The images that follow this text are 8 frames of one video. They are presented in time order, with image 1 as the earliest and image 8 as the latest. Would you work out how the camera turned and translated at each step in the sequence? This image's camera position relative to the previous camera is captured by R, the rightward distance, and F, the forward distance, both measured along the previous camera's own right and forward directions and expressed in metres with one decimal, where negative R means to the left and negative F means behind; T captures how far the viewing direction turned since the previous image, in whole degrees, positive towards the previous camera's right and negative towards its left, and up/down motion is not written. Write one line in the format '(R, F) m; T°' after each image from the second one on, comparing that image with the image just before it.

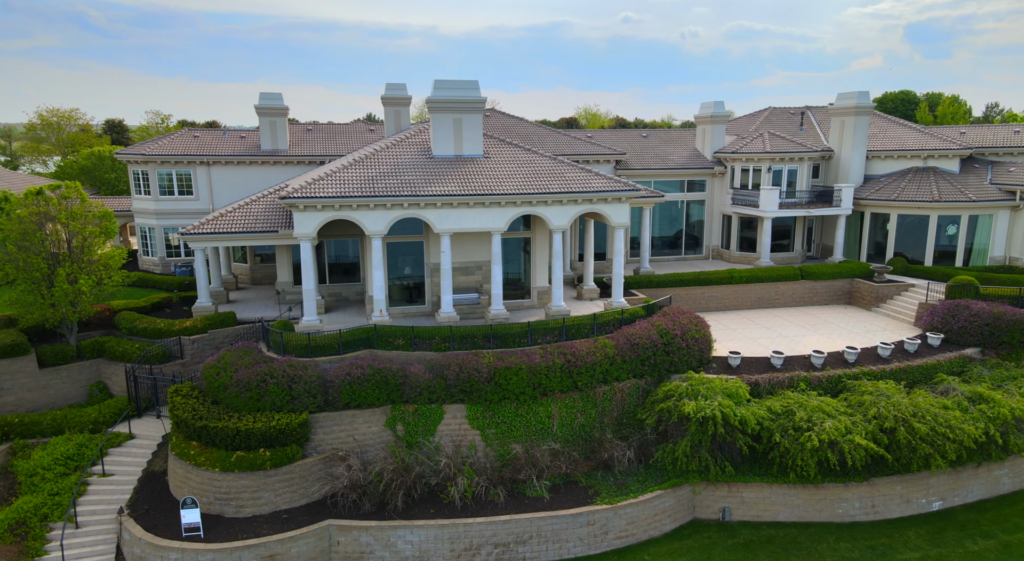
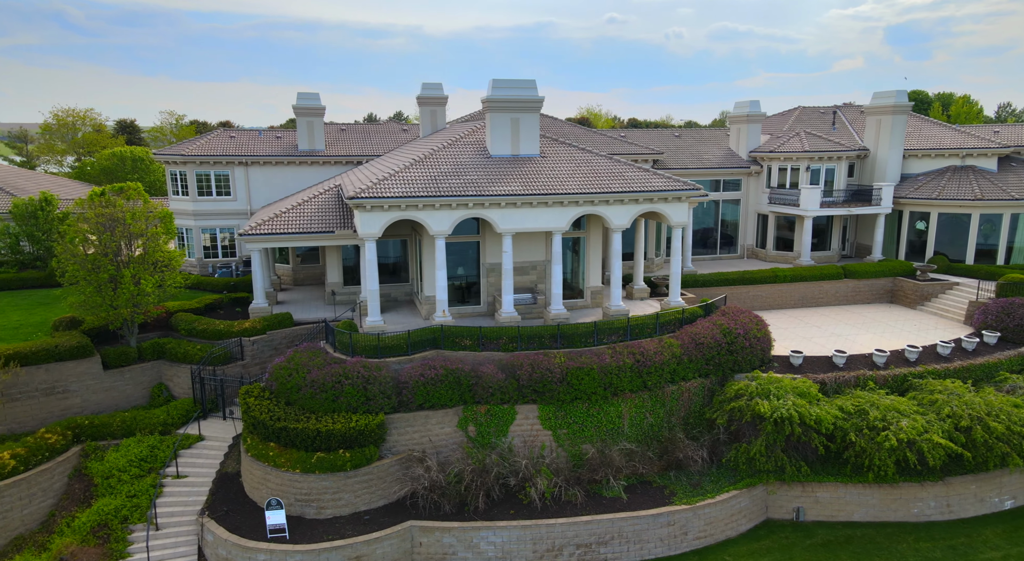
(-2.3, +0.1) m; 0°
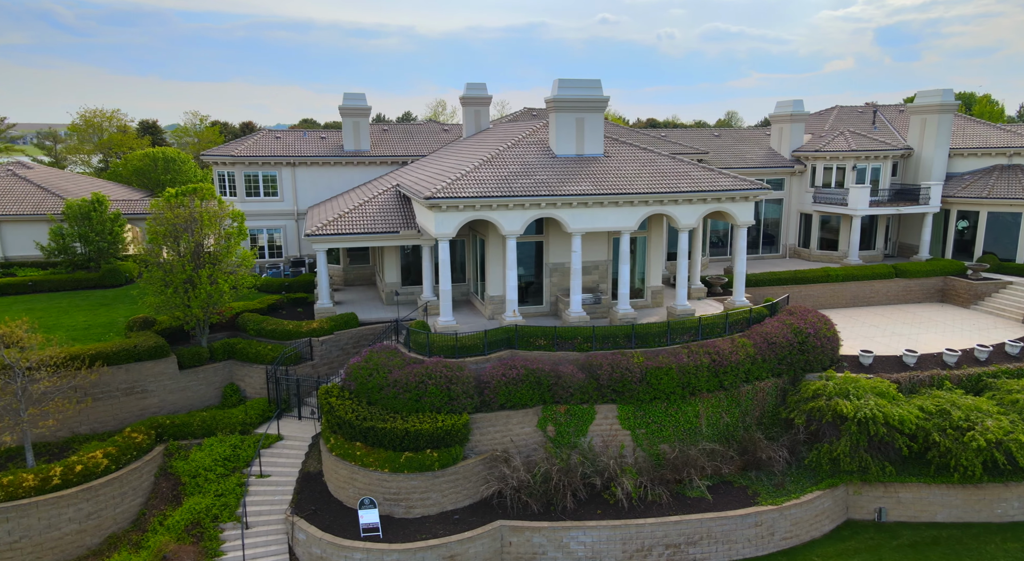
(-2.3, 0.0) m; 0°
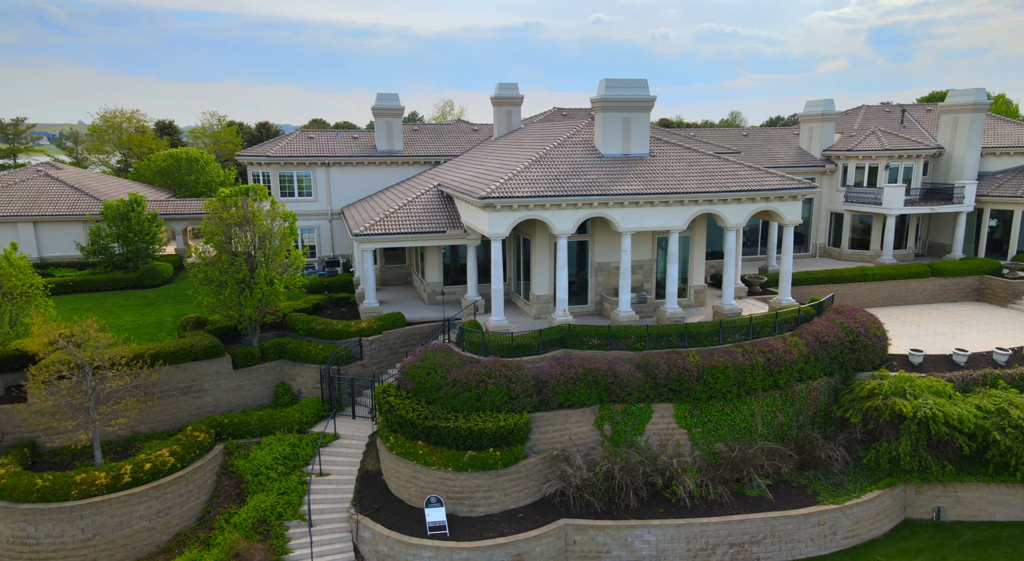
(-1.7, -0.1) m; 0°
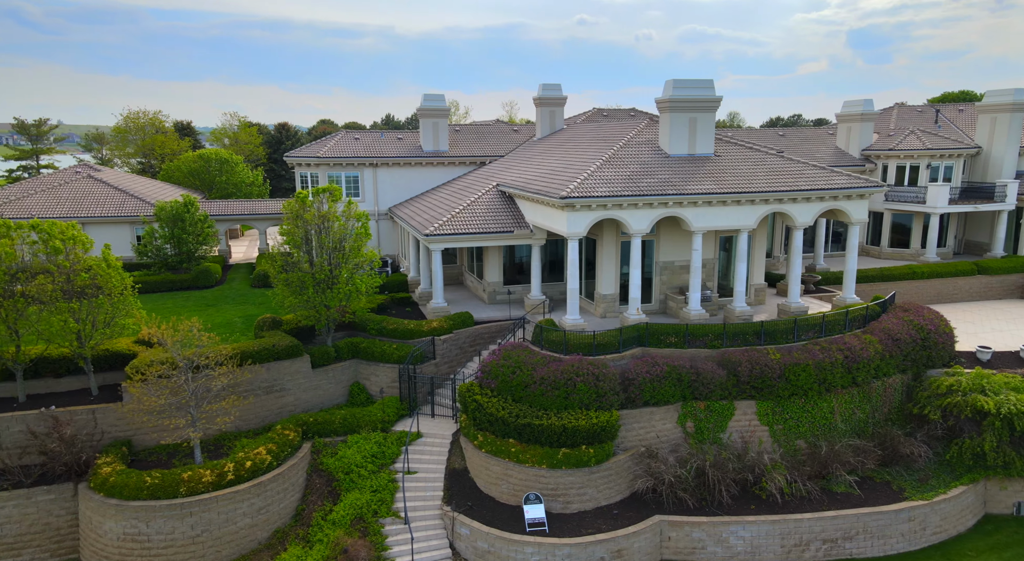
(-2.7, -0.2) m; 0°
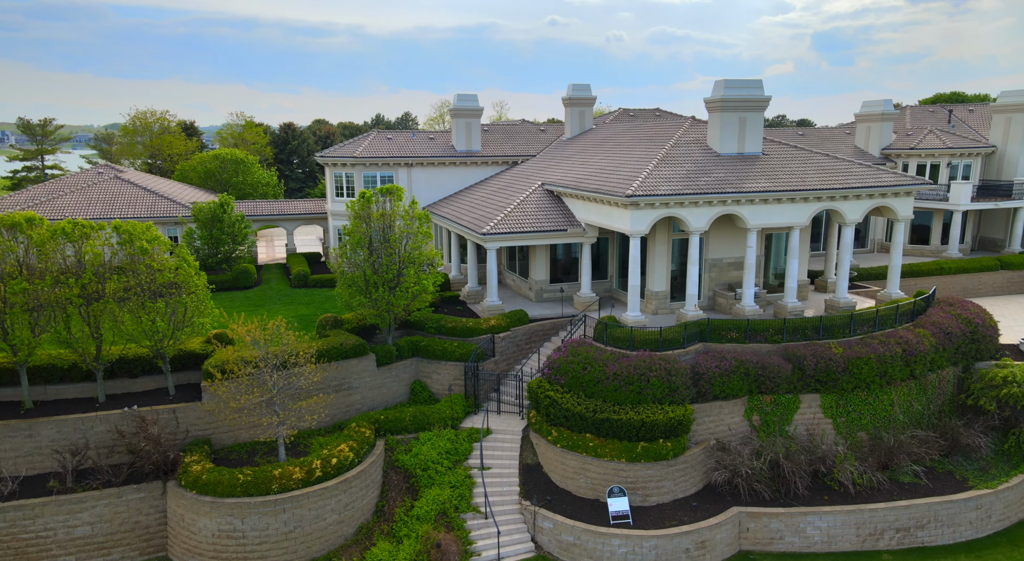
(-2.7, -0.2) m; +1°
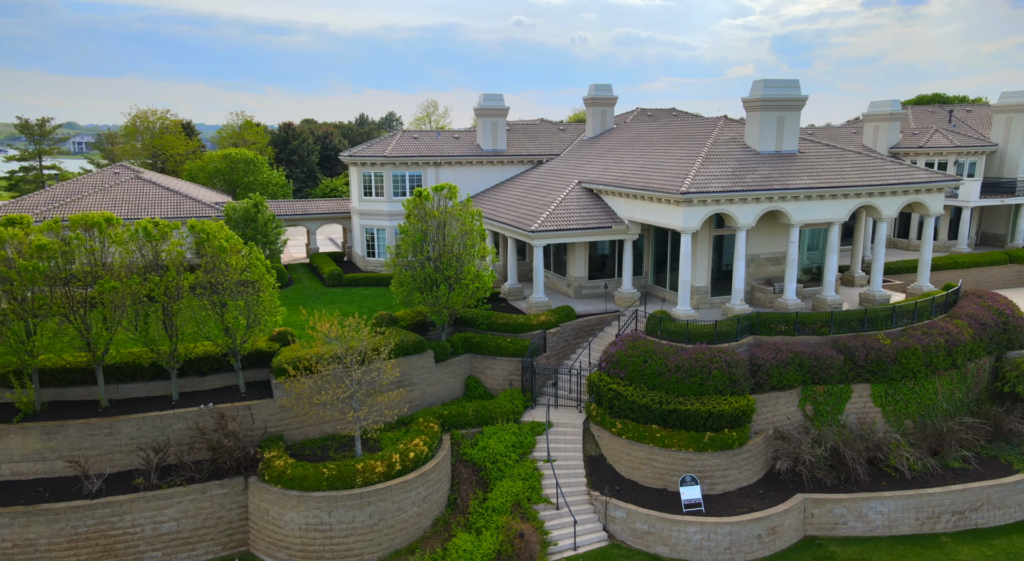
(-2.6, -0.3) m; +2°
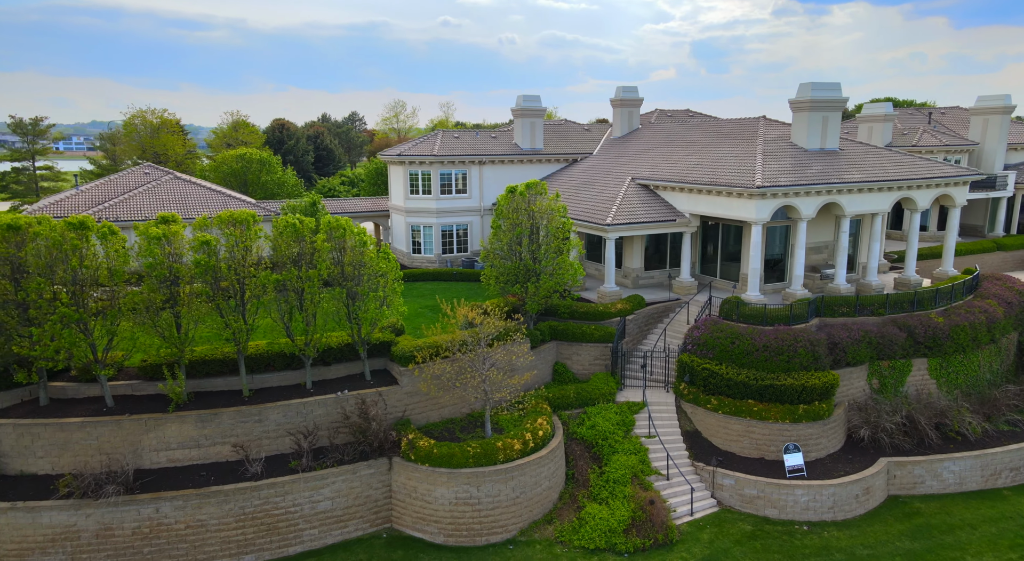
(-4.9, -1.2) m; +4°
